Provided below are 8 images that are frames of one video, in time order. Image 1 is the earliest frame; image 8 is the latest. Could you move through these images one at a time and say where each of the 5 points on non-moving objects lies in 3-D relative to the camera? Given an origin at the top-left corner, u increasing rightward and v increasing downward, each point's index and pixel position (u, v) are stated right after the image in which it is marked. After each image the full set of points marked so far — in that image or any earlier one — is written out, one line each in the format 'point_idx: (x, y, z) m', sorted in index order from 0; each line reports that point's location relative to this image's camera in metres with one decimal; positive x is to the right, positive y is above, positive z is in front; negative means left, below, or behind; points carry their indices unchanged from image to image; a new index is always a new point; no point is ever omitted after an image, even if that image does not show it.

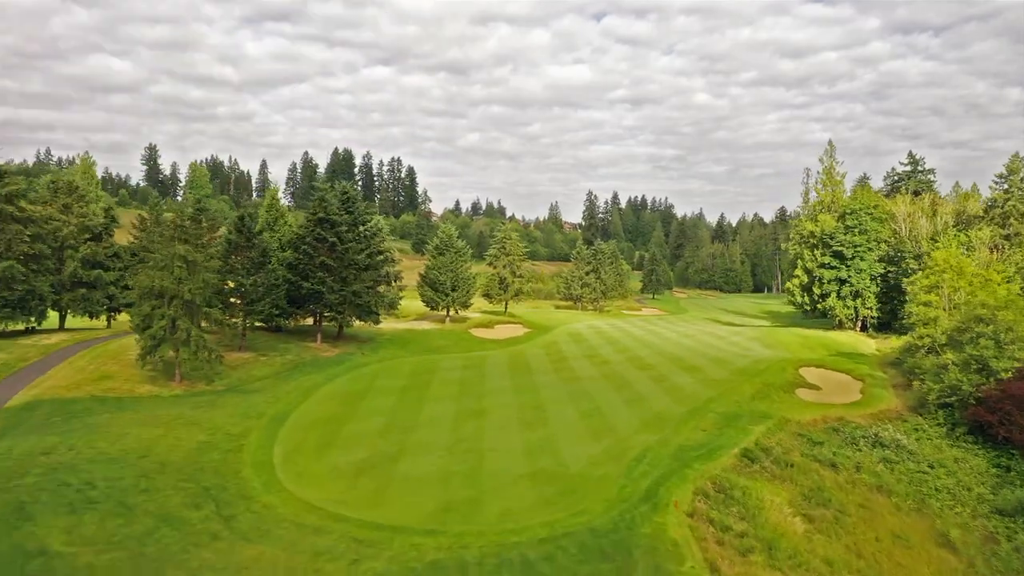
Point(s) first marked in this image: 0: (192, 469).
0: (-7.1, -4.0, +18.5) m
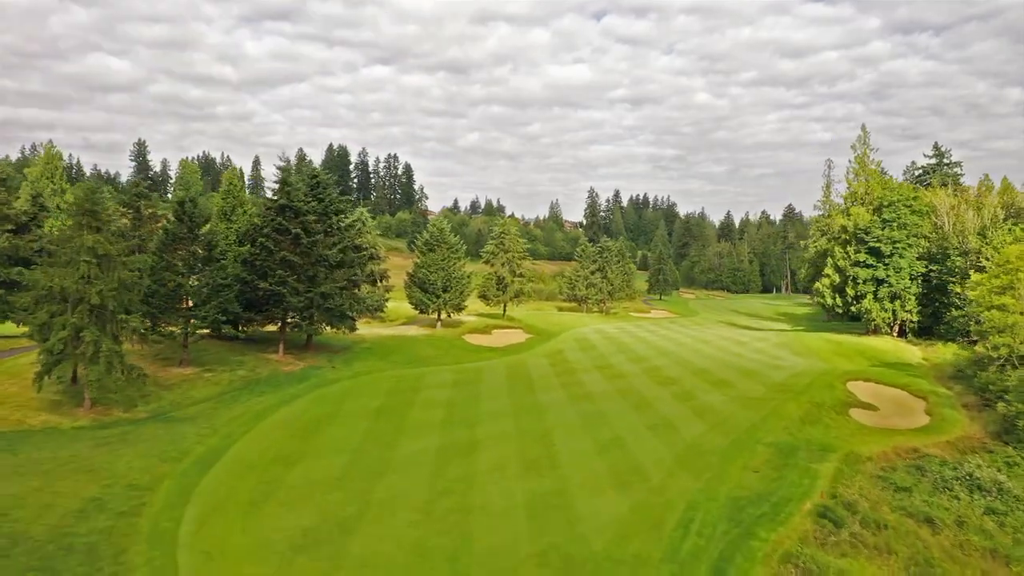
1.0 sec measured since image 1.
0: (-7.1, -4.1, +13.1) m
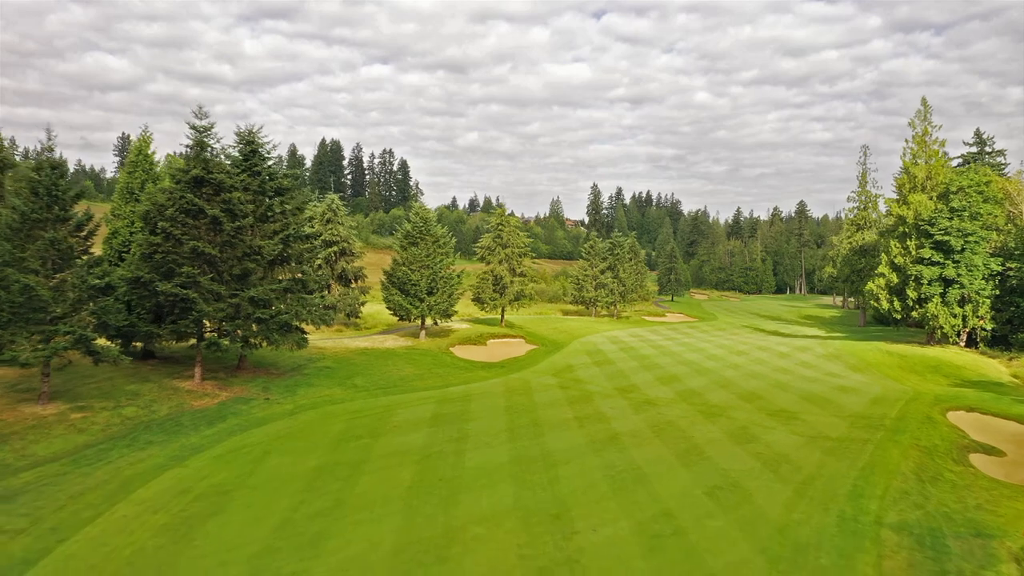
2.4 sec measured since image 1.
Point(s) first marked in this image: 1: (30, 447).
0: (-7.1, -4.1, +5.6) m
1: (-9.1, -3.0, +15.8) m
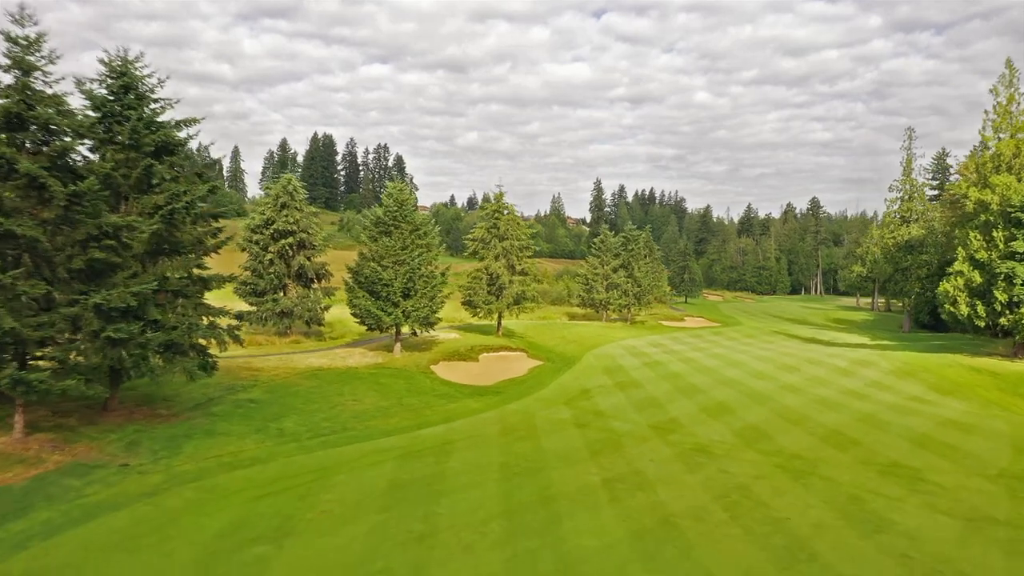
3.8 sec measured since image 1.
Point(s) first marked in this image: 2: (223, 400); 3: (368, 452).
0: (-7.2, -4.2, -2.0) m
1: (-9.1, -3.0, +8.3) m
2: (-6.4, -2.5, +18.5) m
3: (-2.8, -3.2, +16.3) m
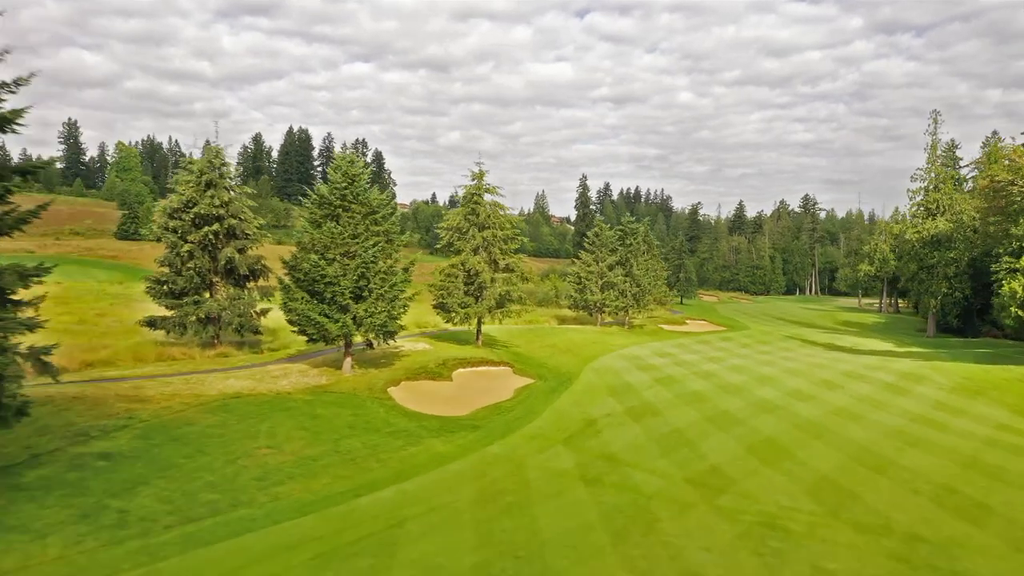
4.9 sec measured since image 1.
0: (-7.0, -4.2, -8.2) m
1: (-9.2, -3.0, +2.0) m
2: (-6.7, -2.4, +12.3) m
3: (-3.1, -3.2, +10.1) m
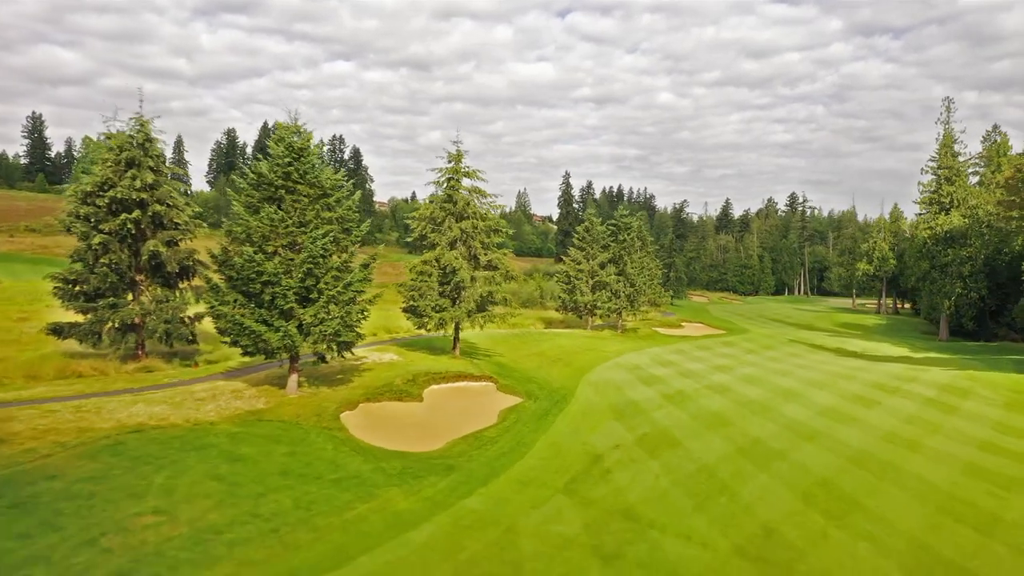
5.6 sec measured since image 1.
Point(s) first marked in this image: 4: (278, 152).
0: (-6.7, -4.2, -12.5) m
1: (-9.1, -3.0, -2.4) m
2: (-6.8, -2.4, +8.0) m
3: (-3.1, -3.2, +5.9) m
4: (-5.0, +2.9, +18.3) m
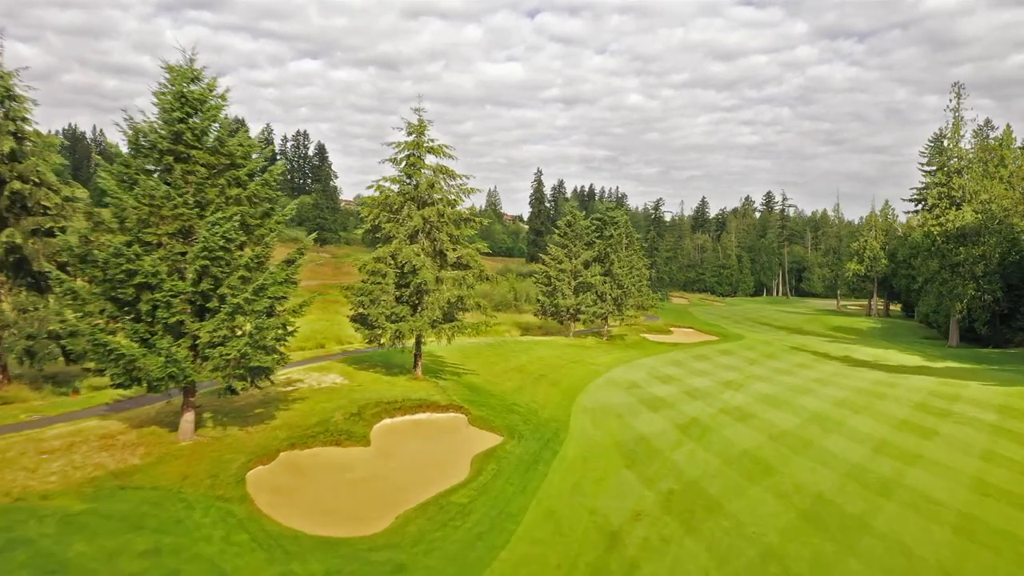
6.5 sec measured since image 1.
0: (-5.9, -4.2, -17.6) m
1: (-8.7, -3.1, -7.5) m
2: (-6.8, -2.5, +2.9) m
3: (-3.0, -3.3, +1.0) m
4: (-5.4, +2.9, +13.3) m
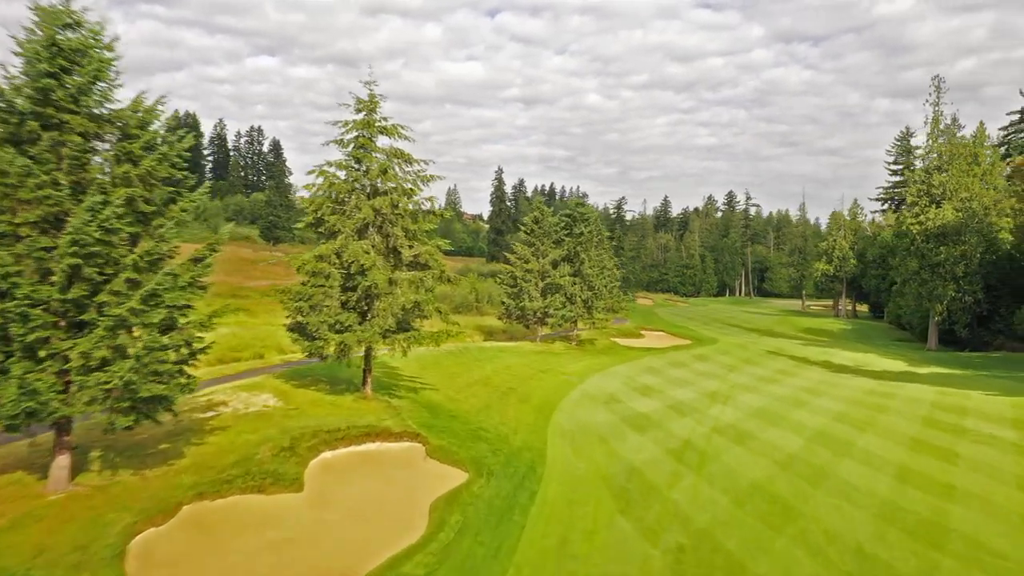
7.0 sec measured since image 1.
0: (-4.8, -4.3, -20.6) m
1: (-8.0, -3.2, -10.7) m
2: (-6.7, -2.6, -0.1) m
3: (-2.8, -3.4, -1.9) m
4: (-5.8, +2.8, +10.3) m
